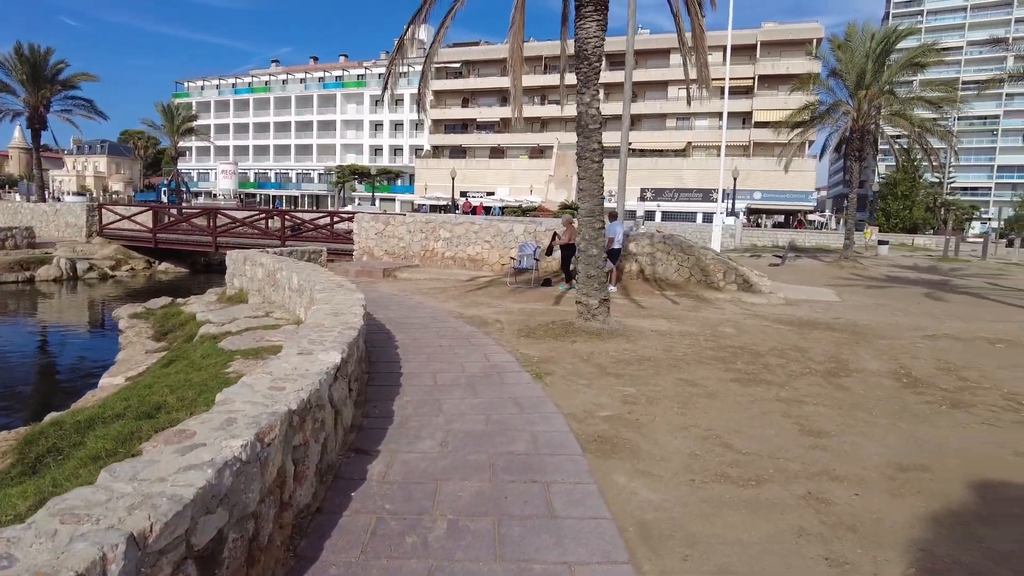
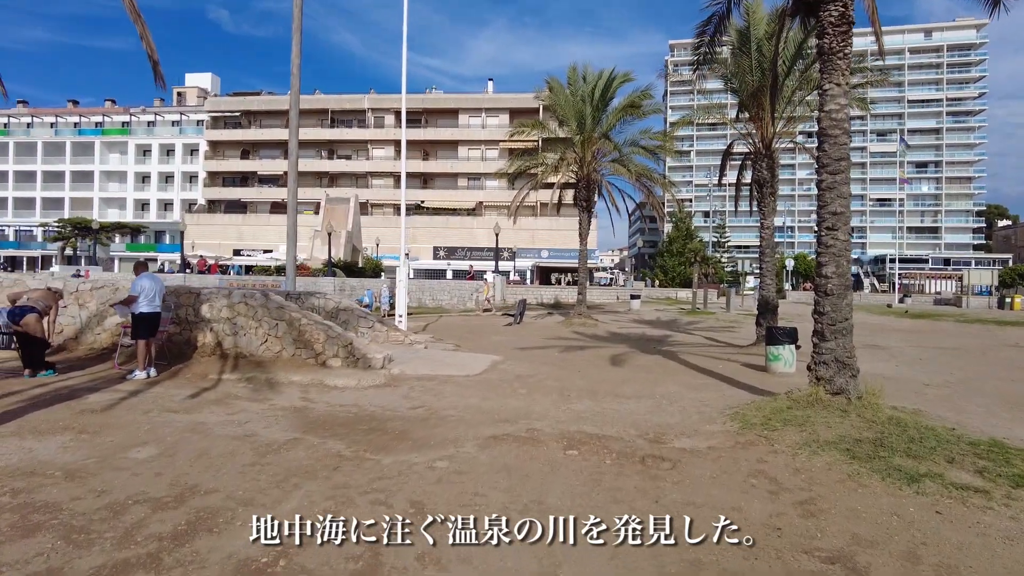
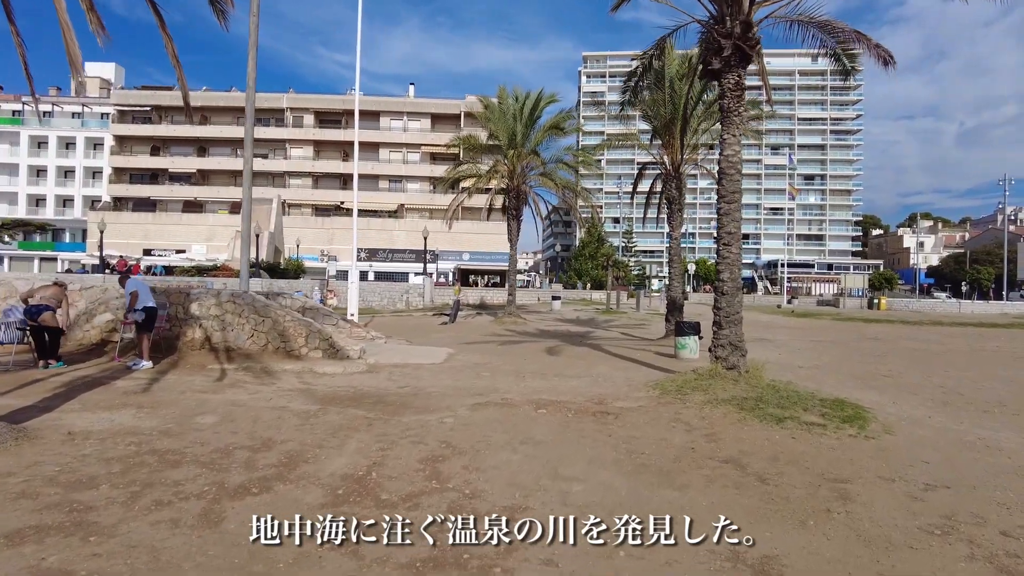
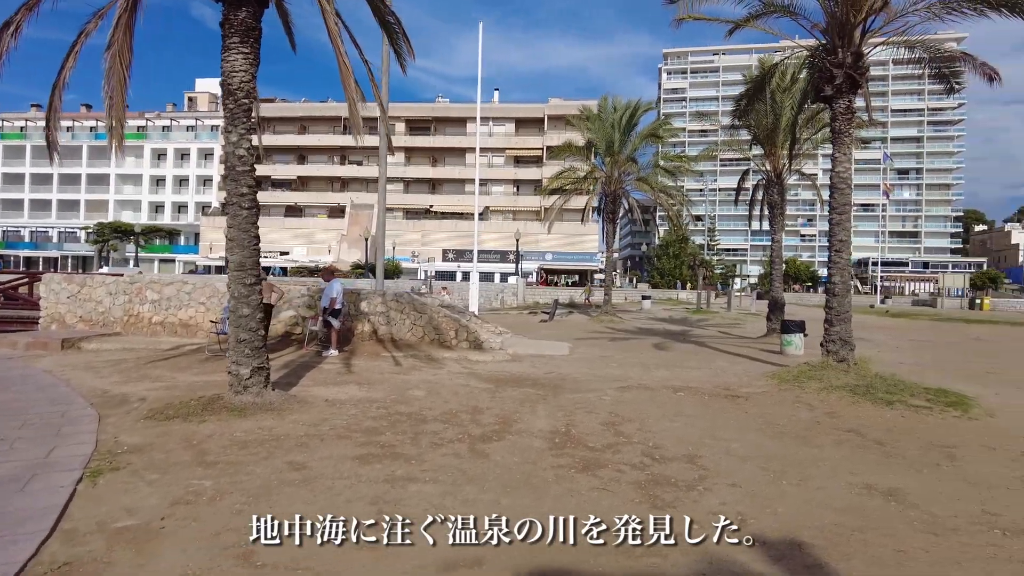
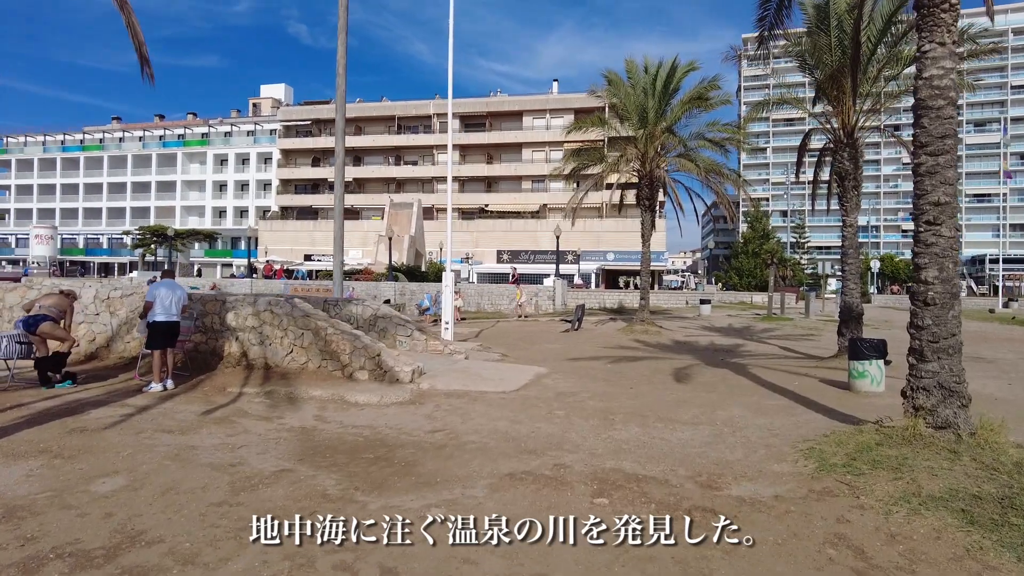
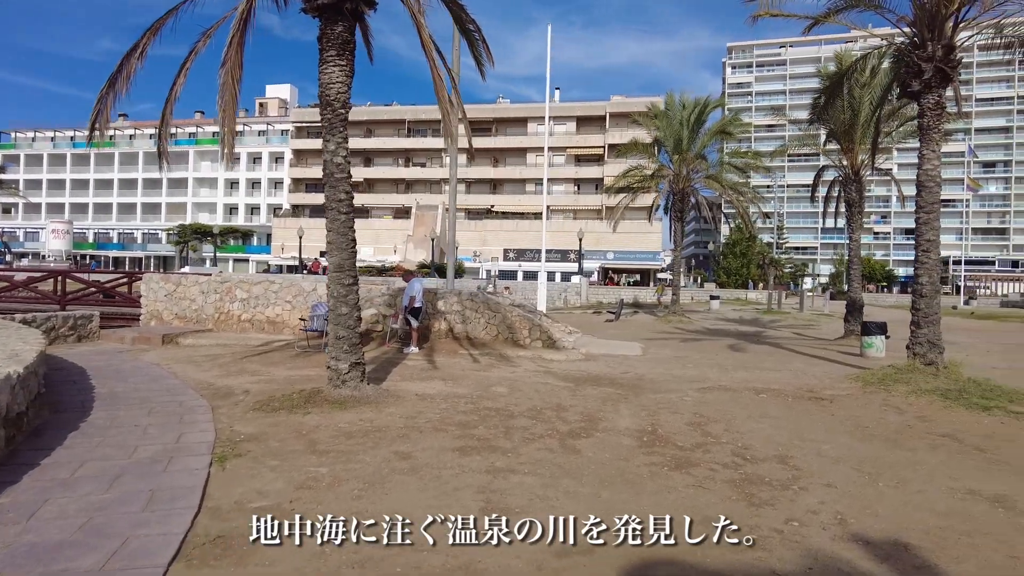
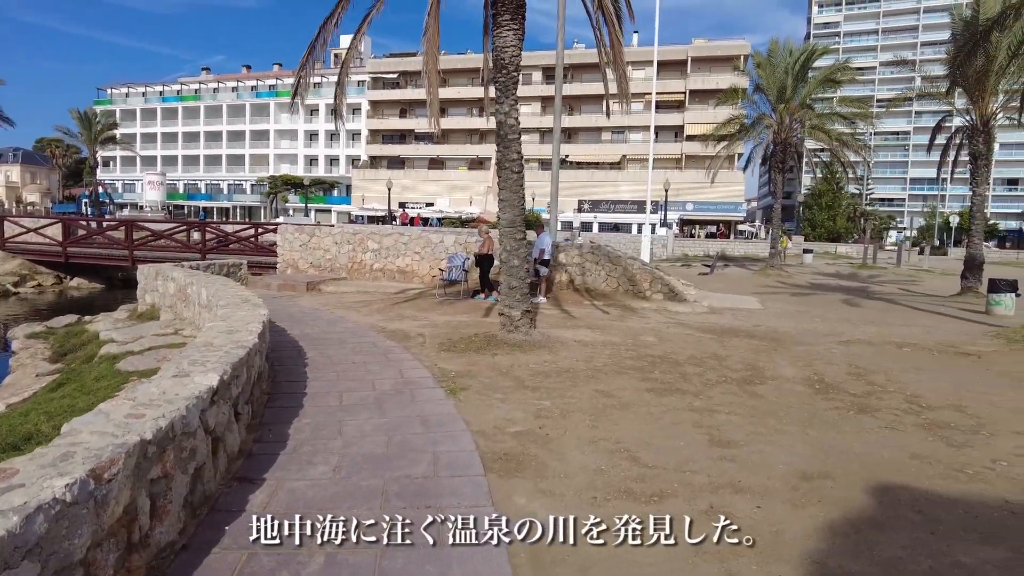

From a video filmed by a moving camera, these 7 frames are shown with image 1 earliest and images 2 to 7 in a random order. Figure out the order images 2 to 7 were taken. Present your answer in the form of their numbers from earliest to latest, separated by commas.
7, 6, 4, 3, 2, 5
